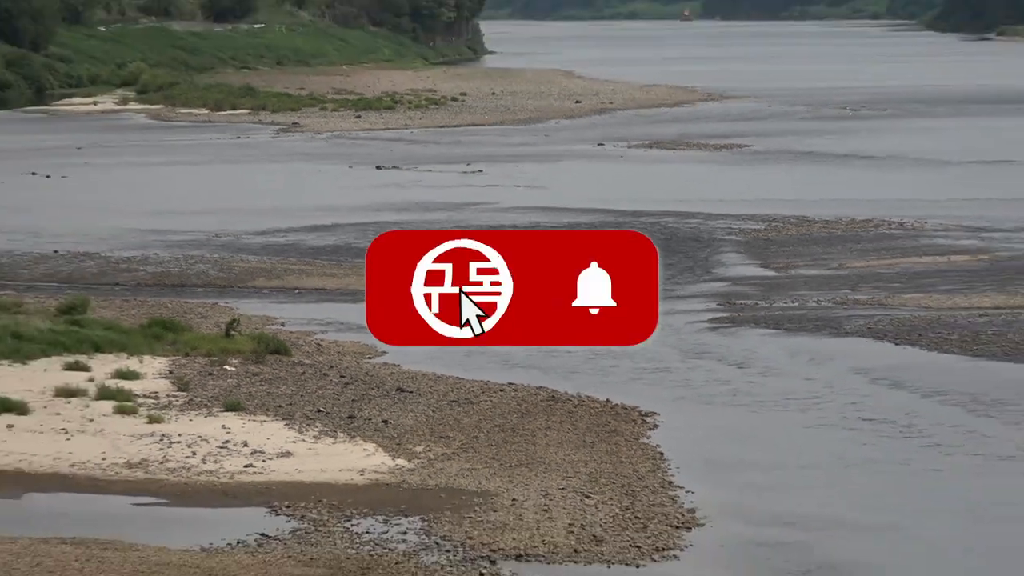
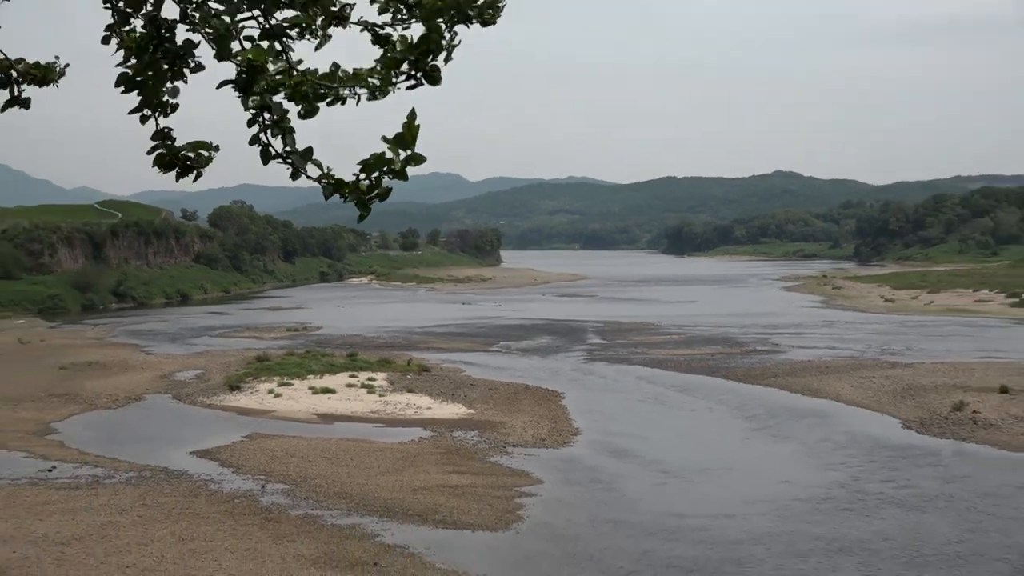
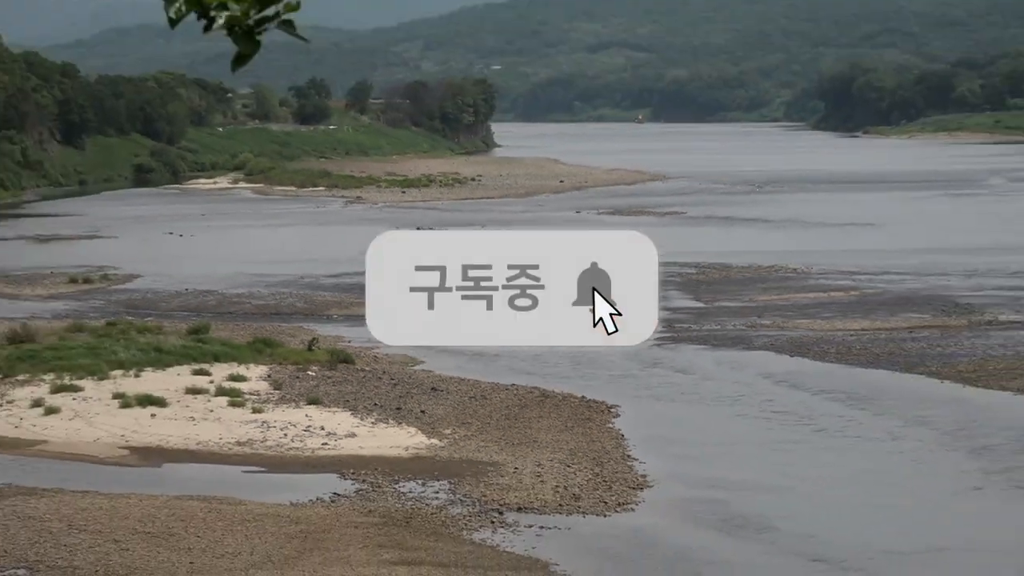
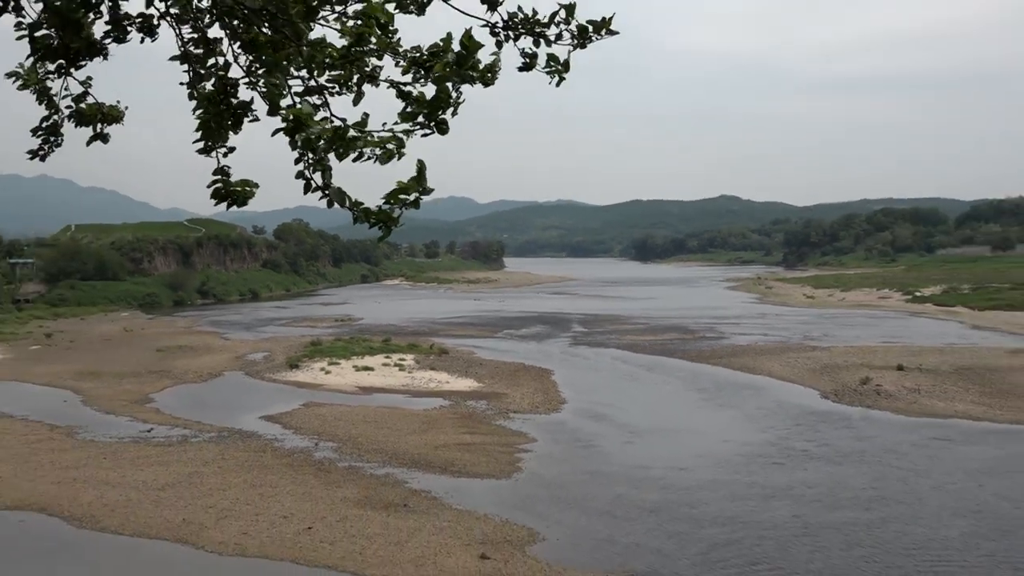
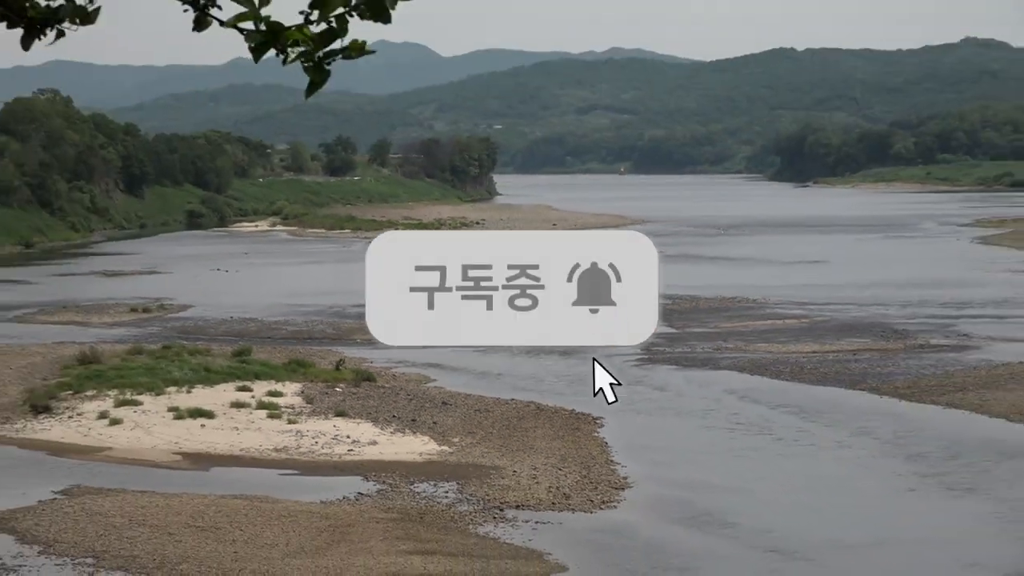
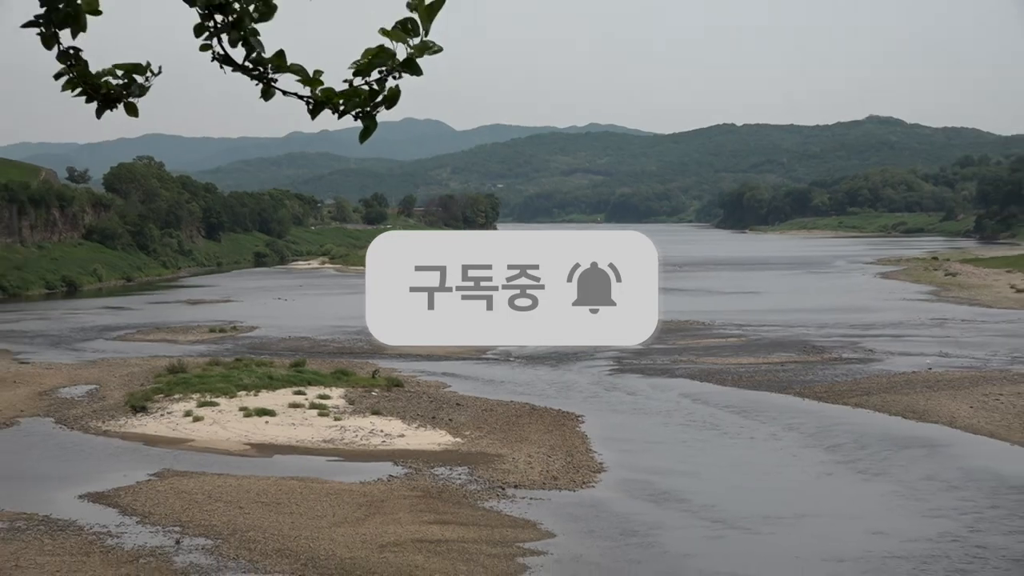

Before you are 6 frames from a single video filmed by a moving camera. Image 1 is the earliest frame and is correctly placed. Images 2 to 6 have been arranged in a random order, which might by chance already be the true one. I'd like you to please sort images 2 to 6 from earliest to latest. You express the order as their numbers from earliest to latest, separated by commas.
3, 5, 6, 2, 4
